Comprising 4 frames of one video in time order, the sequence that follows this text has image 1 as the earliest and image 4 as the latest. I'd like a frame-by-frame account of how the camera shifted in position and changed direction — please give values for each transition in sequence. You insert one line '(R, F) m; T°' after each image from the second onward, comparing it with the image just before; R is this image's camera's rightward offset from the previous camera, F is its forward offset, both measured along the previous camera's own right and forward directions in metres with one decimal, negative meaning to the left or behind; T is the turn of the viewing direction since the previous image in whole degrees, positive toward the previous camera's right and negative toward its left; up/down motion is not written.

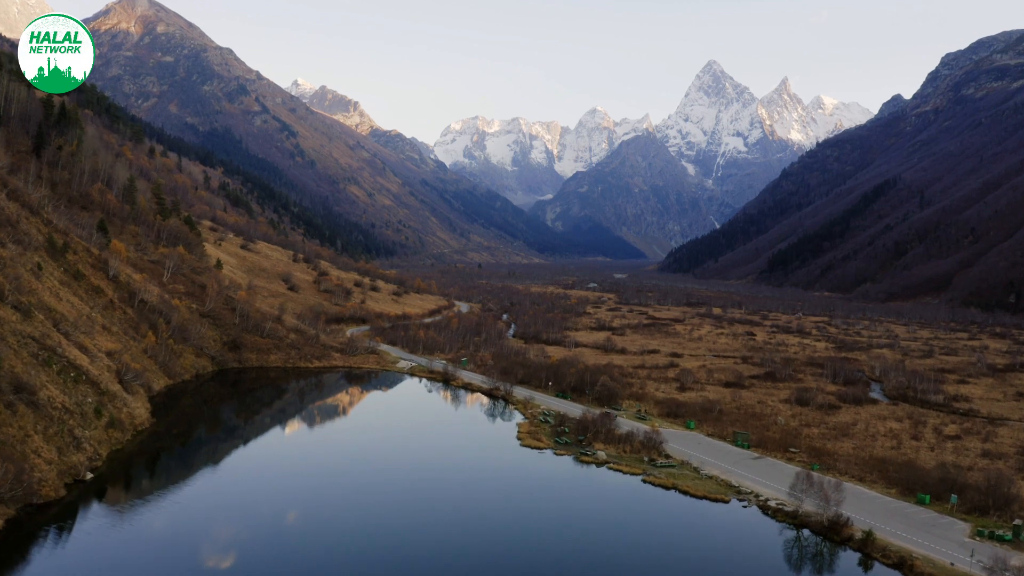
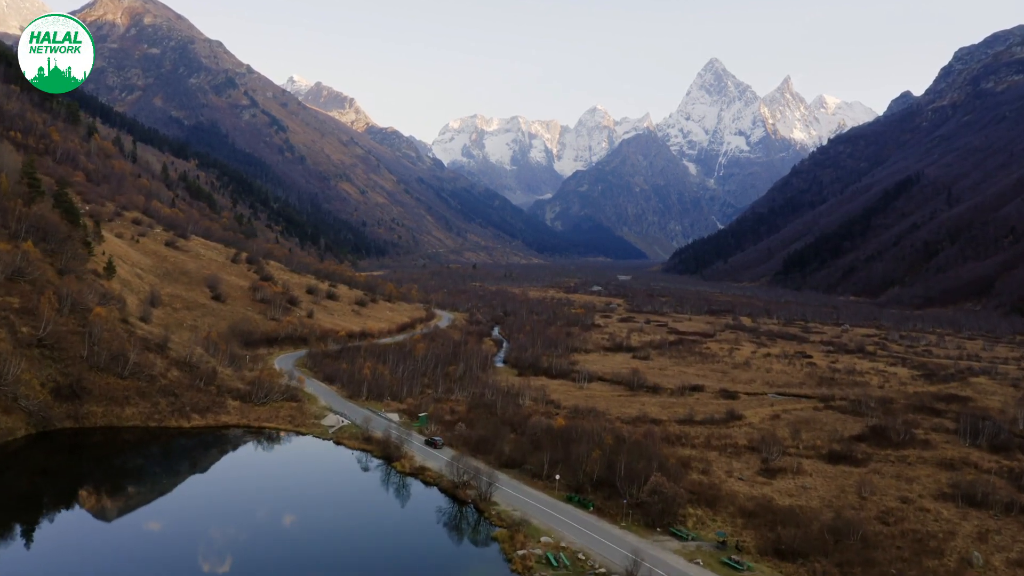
(+1.1, +27.5) m; 0°
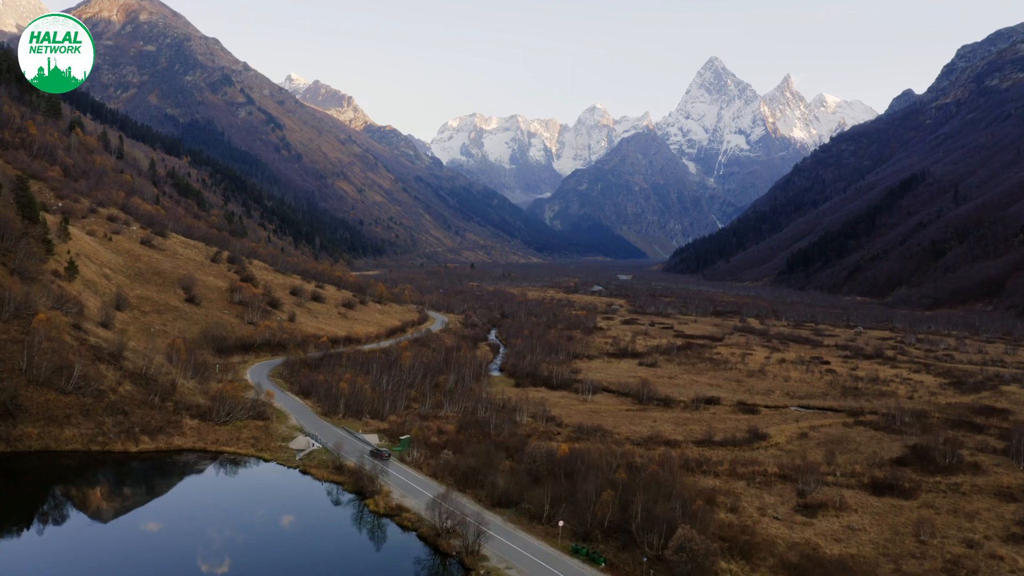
(+0.3, +6.6) m; 0°
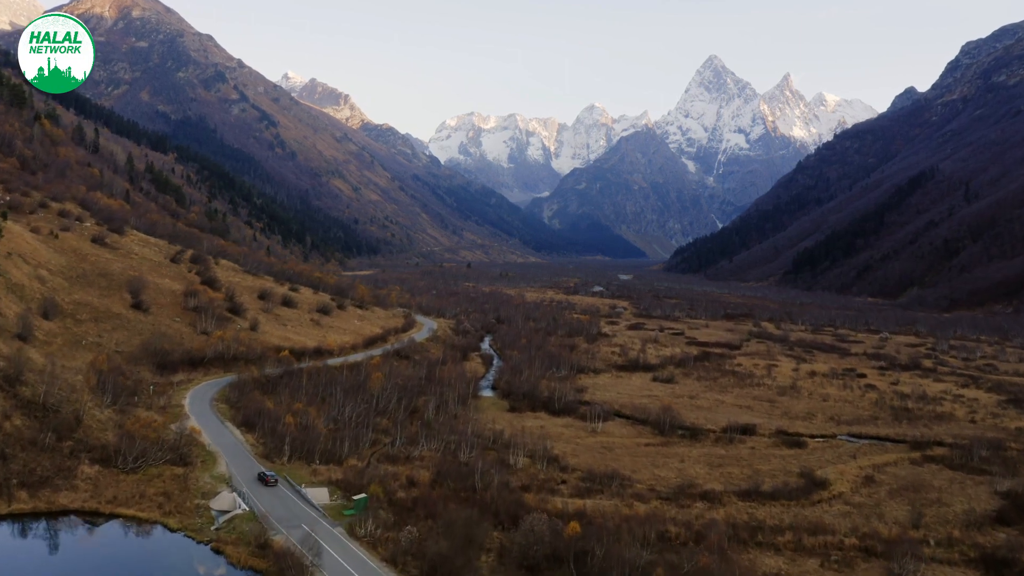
(+0.4, +11.0) m; 0°
